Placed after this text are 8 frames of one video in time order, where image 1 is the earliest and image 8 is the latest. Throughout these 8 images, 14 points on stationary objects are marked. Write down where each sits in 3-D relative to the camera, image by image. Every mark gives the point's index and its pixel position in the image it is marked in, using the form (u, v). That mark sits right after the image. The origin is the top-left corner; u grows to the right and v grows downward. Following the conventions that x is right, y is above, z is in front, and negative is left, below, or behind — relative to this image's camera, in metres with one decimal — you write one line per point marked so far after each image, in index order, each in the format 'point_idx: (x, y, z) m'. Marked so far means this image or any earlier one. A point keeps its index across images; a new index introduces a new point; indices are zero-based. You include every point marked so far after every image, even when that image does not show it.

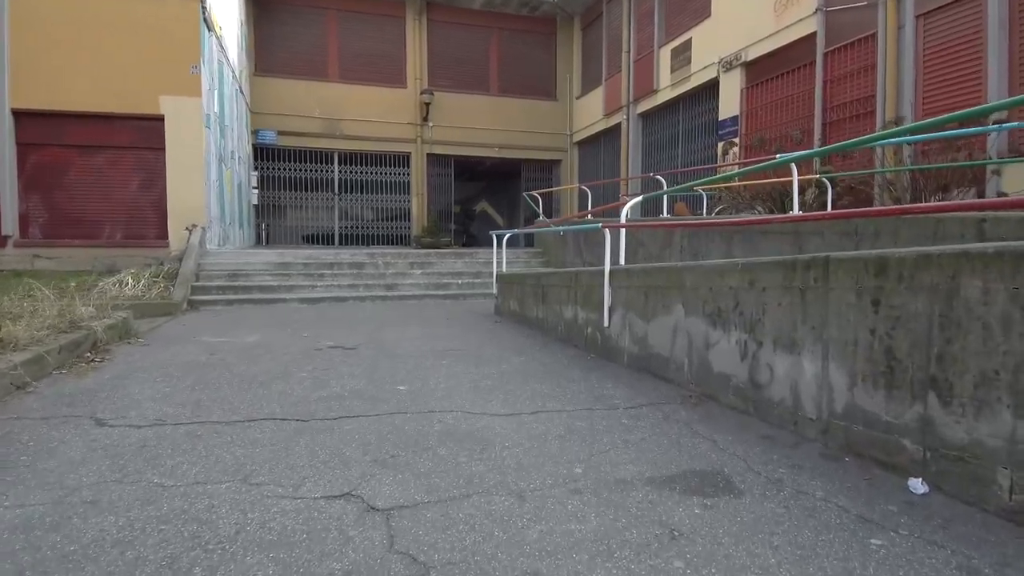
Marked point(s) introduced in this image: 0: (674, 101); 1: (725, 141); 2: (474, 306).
0: (+3.6, +4.1, +13.9) m
1: (+4.1, +2.8, +12.0) m
2: (-0.5, -0.2, +8.1) m
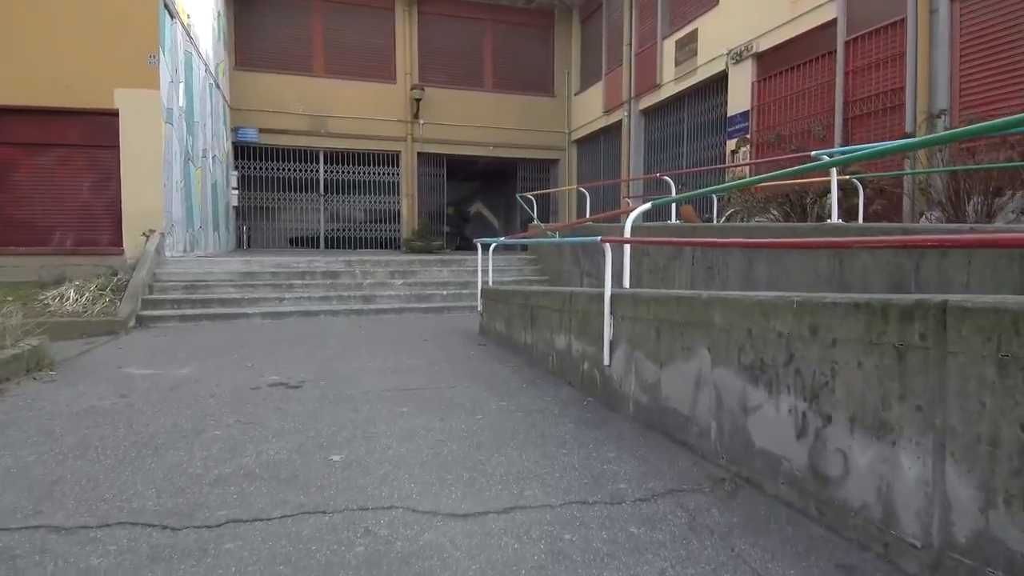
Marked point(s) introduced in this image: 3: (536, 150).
0: (+3.5, +4.0, +13.0) m
1: (+3.9, +2.6, +11.1) m
2: (-0.6, -0.4, +7.2) m
3: (+0.7, +3.9, +17.7) m
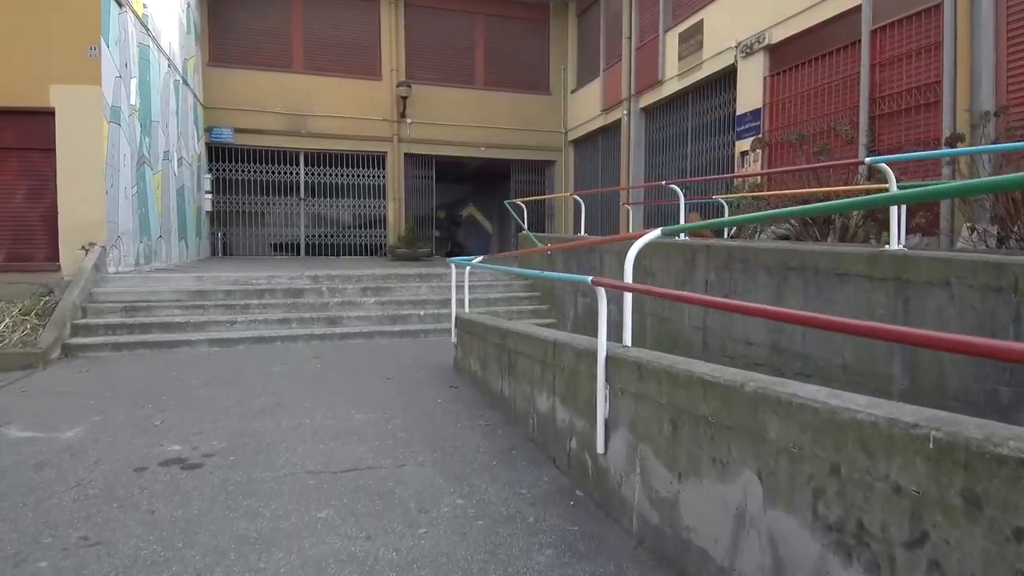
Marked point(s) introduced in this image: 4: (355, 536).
0: (+3.3, +3.7, +12.0) m
1: (+3.8, +2.4, +10.1) m
2: (-0.8, -0.6, +6.3) m
3: (+0.5, +3.6, +16.8) m
4: (-0.6, -1.0, +2.4) m
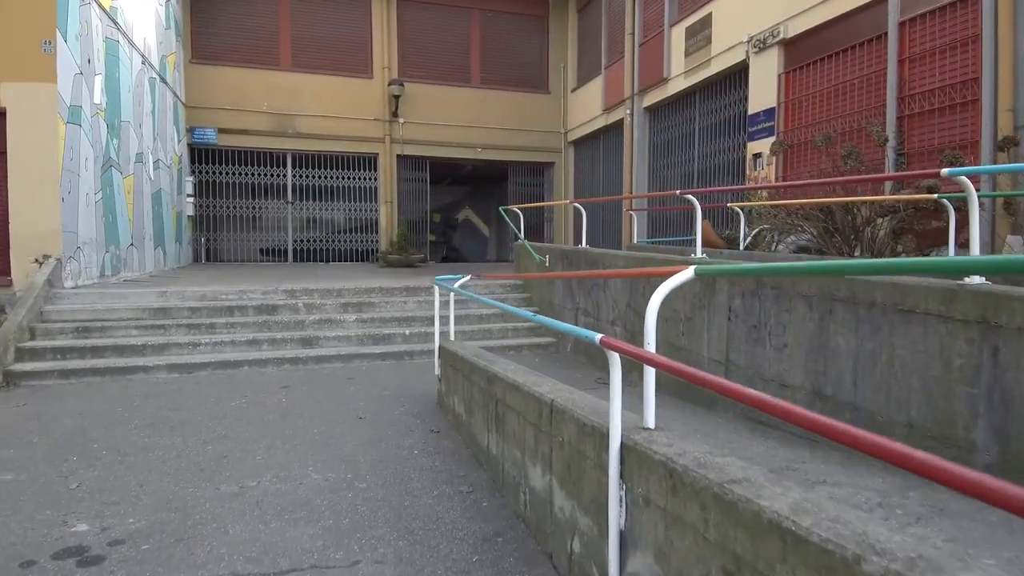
0: (+3.2, +3.5, +11.3) m
1: (+3.7, +2.2, +9.4) m
2: (-0.8, -0.8, +5.6) m
3: (+0.4, +3.5, +16.1) m
4: (-0.7, -1.1, +1.7) m
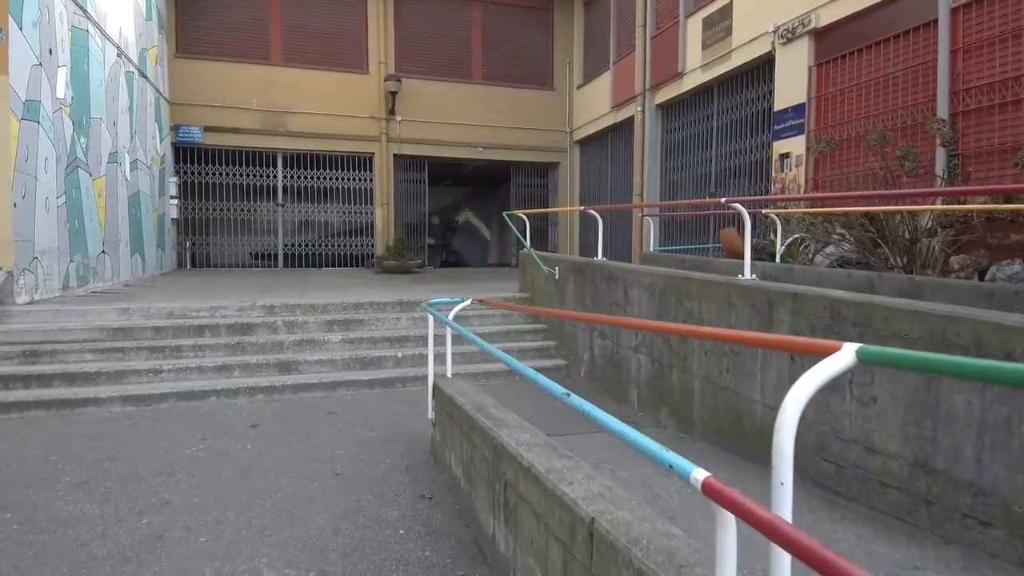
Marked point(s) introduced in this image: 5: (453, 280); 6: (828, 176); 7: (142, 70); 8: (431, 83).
0: (+3.3, +3.4, +10.5) m
1: (+3.8, +2.0, +8.6) m
2: (-0.8, -1.0, +4.8) m
3: (+0.5, +3.3, +15.3) m
4: (-0.6, -1.3, +0.9) m
5: (-1.1, +0.1, +11.7) m
6: (+4.0, +1.4, +8.1) m
7: (-6.7, +4.0, +11.5) m
8: (-1.9, +4.7, +14.5) m
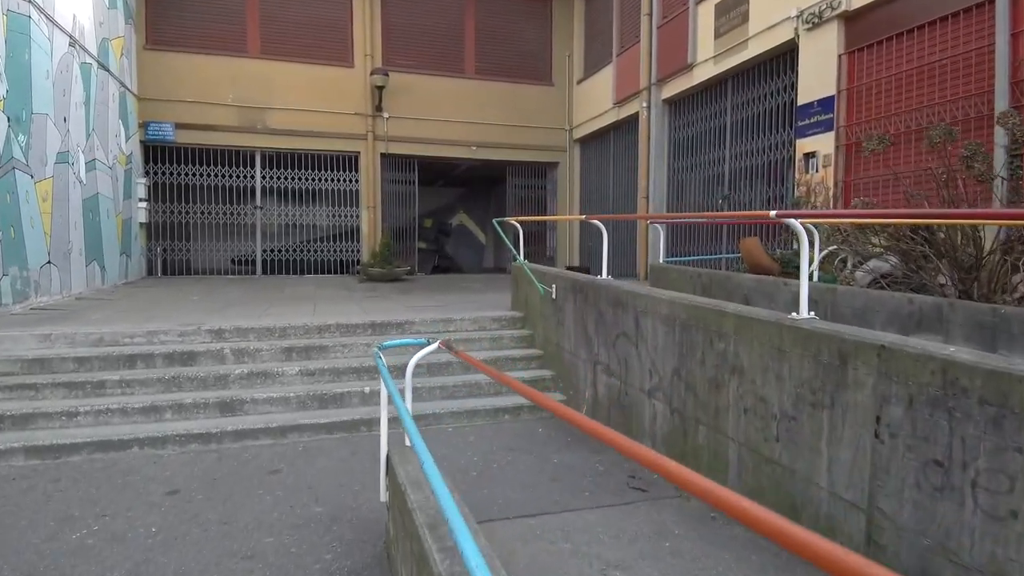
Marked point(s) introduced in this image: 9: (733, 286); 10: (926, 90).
0: (+3.2, +3.2, +9.6) m
1: (+3.7, +1.8, +7.7) m
2: (-0.9, -1.2, +3.9) m
3: (+0.4, +3.1, +14.4) m
4: (-0.7, -1.5, 0.0) m
5: (-1.2, 0.0, +10.7) m
6: (+3.9, +1.2, +7.1) m
7: (-6.8, +3.8, +10.5) m
8: (-2.0, +4.6, +13.6) m
9: (+2.0, 0.0, +5.8) m
10: (+4.3, +2.1, +6.5) m
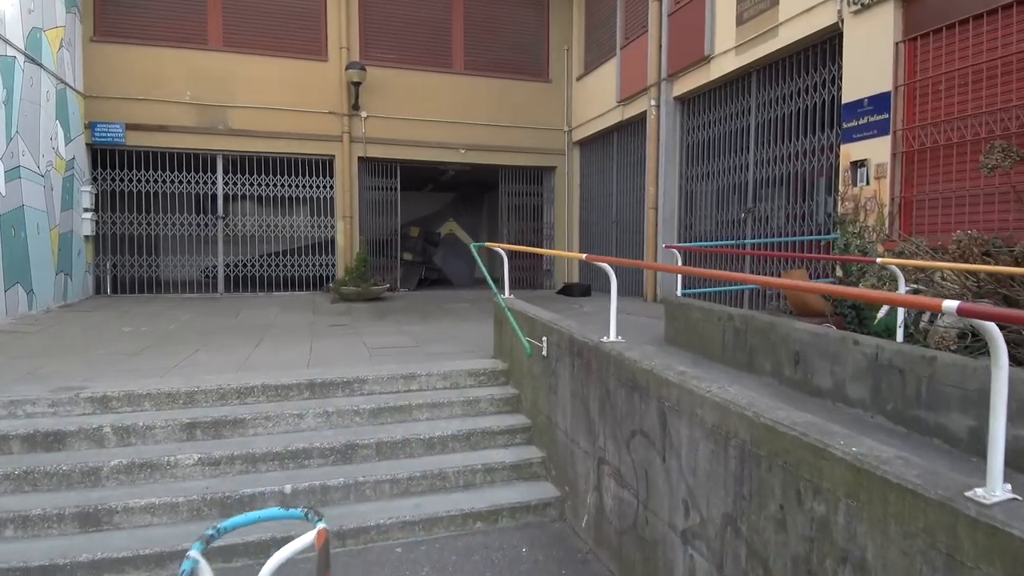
0: (+3.0, +2.8, +8.3) m
1: (+3.5, +1.5, +6.4) m
2: (-1.0, -1.6, +2.5) m
3: (+0.2, +2.7, +13.0) m
4: (-0.8, -1.9, -1.3) m
5: (-1.3, -0.4, +9.4) m
6: (+3.8, +0.9, +5.8) m
7: (-7.0, +3.4, +9.2) m
8: (-2.1, +4.2, +12.3) m
9: (+1.9, -0.3, +4.5) m
10: (+4.2, +1.7, +5.2) m
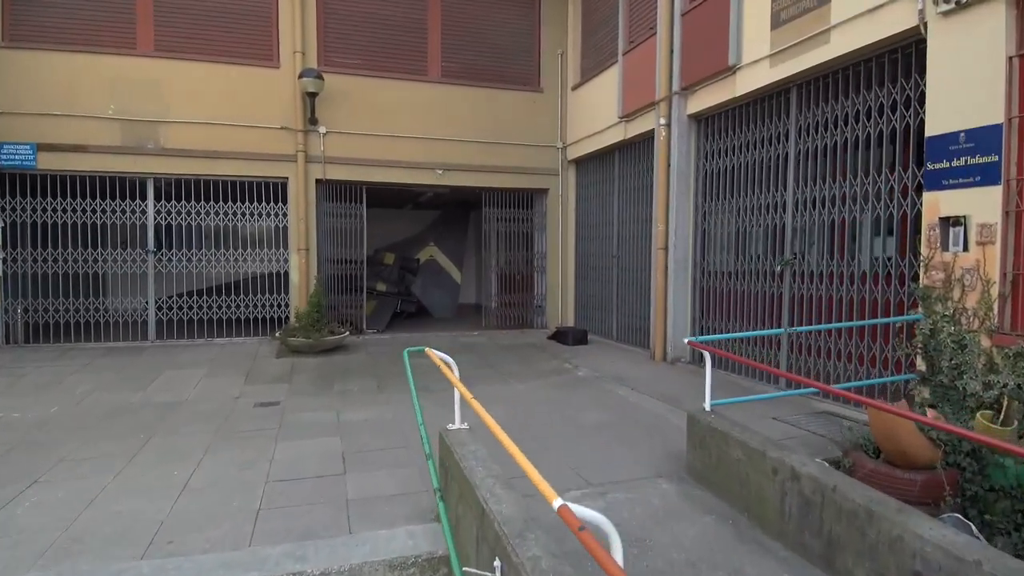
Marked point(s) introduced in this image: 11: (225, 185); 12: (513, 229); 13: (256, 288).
0: (+2.7, +2.1, +6.6) m
1: (+3.2, +0.7, +4.6) m
2: (-1.3, -2.3, +0.8) m
3: (-0.1, +2.0, +11.3) m
4: (-1.1, -2.7, -3.0) m
5: (-1.6, -1.1, +7.7) m
6: (+3.5, +0.1, +4.1) m
7: (-7.3, +2.7, +7.5) m
8: (-2.4, +3.5, +10.5) m
9: (+1.6, -1.1, +2.8) m
10: (+3.9, +0.9, +3.5) m
11: (-4.6, +1.7, +10.4) m
12: (0.0, +1.1, +11.8) m
13: (-4.3, 0.0, +10.5) m
